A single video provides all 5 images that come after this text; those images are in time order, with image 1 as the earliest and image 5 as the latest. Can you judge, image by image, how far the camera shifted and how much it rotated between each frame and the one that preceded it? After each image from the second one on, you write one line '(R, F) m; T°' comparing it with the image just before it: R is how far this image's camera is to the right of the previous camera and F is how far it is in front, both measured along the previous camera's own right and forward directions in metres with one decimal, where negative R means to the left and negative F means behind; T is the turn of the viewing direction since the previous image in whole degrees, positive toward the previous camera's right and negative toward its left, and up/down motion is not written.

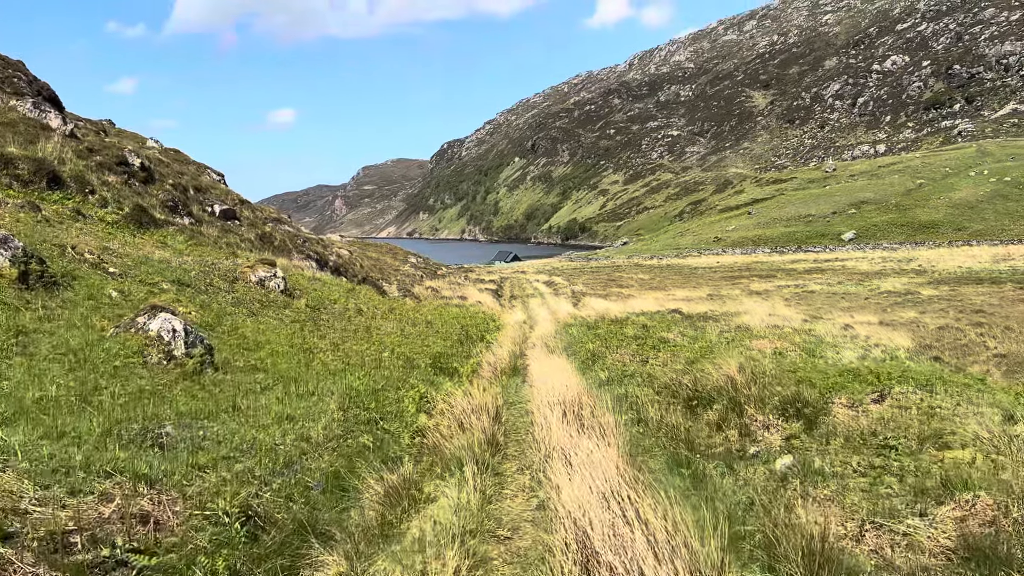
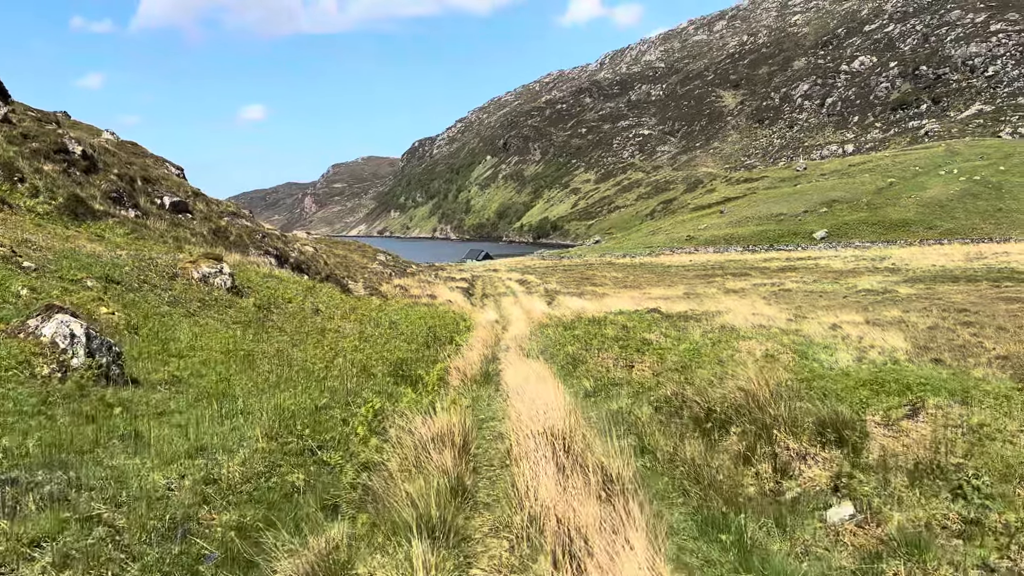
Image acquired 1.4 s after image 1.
(0.0, +1.4) m; +2°
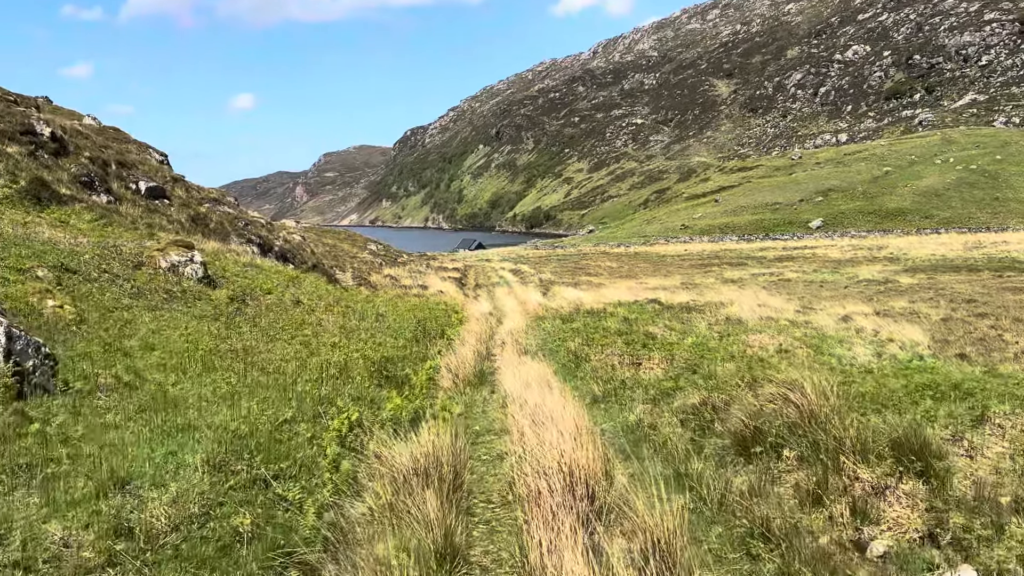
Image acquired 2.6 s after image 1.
(-0.1, +1.1) m; +1°
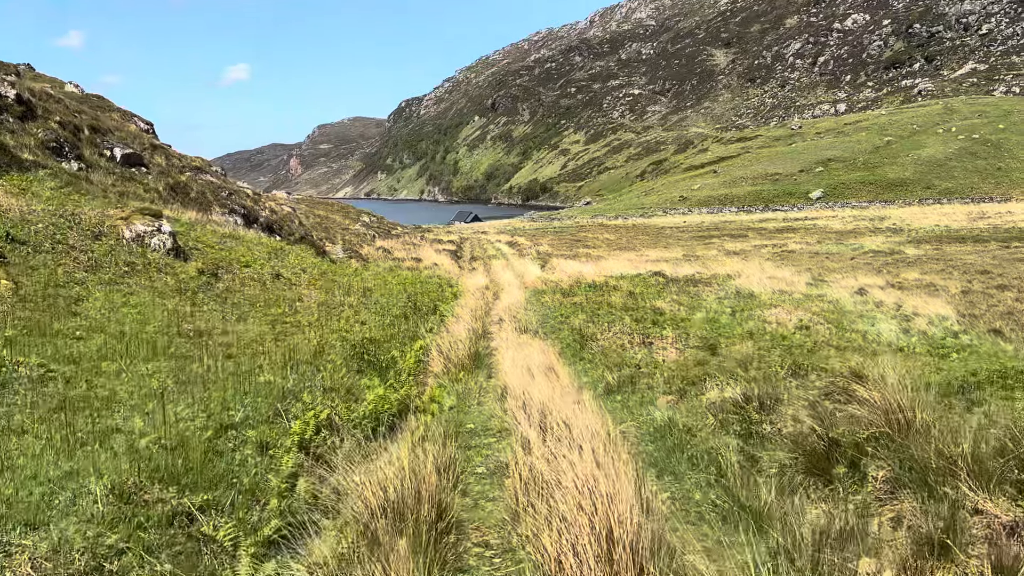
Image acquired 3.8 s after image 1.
(0.0, +1.2) m; 0°
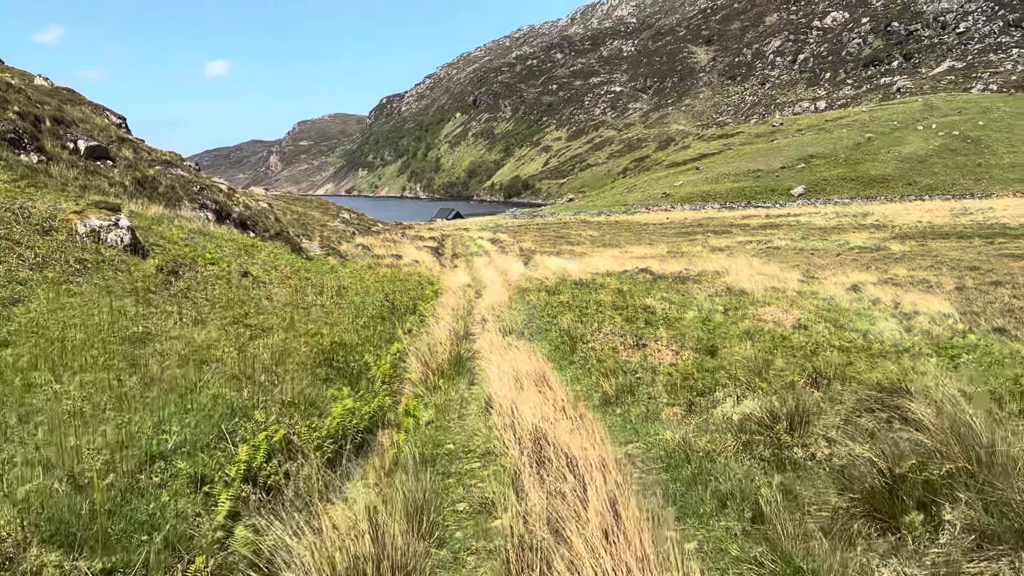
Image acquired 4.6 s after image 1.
(0.0, +0.8) m; +1°
